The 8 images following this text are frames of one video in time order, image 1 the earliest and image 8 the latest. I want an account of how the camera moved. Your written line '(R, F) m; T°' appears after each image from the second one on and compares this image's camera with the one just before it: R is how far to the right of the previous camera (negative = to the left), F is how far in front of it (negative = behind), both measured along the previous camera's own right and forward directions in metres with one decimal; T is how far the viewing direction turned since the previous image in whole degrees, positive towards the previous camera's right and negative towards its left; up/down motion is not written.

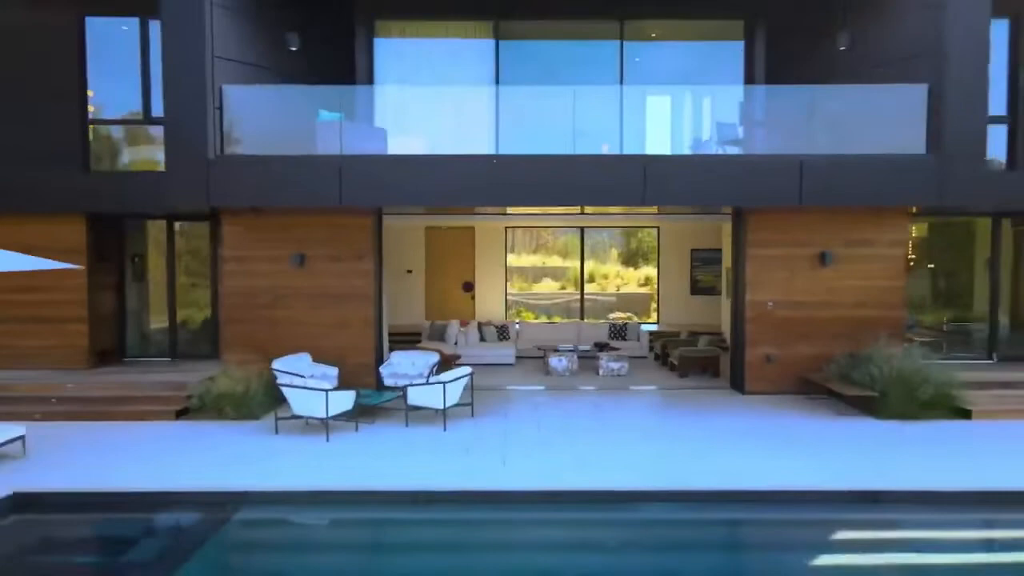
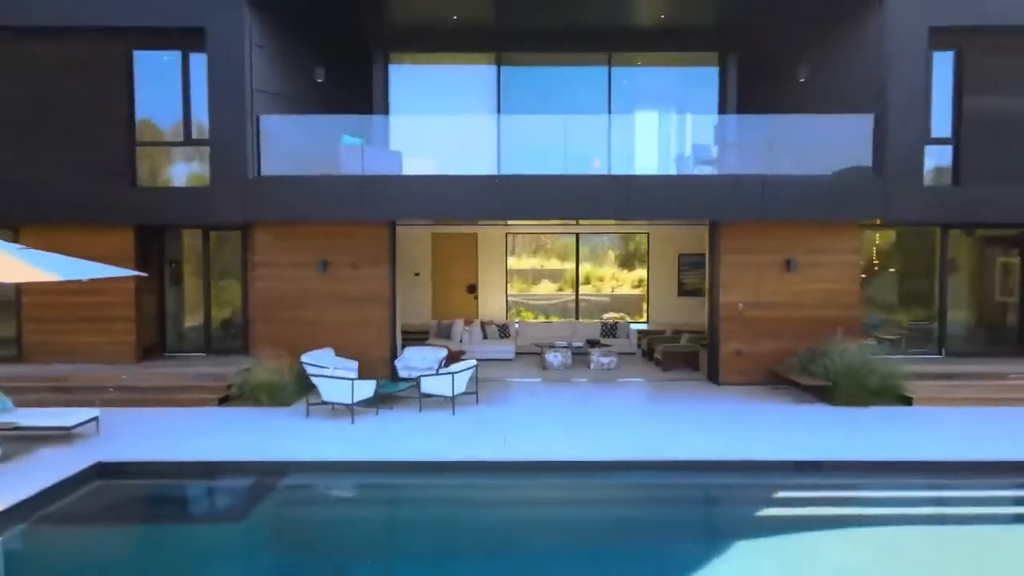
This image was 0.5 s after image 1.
(0.0, -1.2) m; 0°
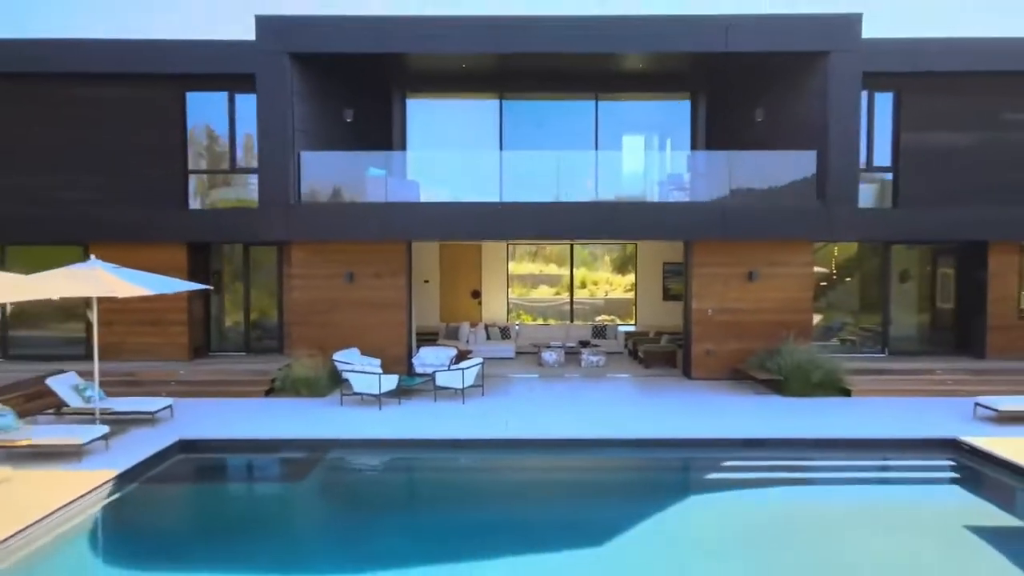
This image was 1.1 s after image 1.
(0.0, -1.7) m; 0°
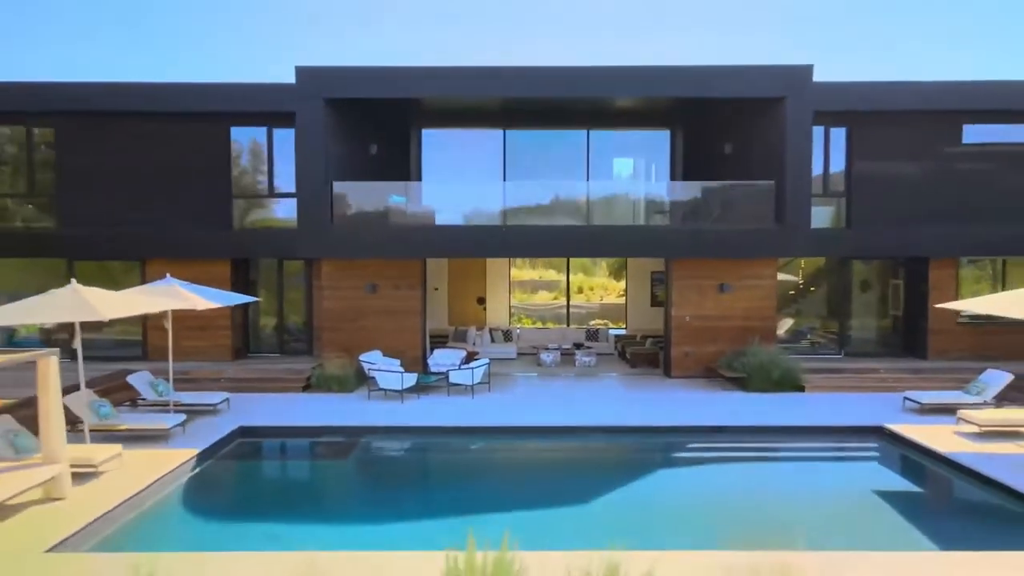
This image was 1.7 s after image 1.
(0.0, -1.8) m; 0°
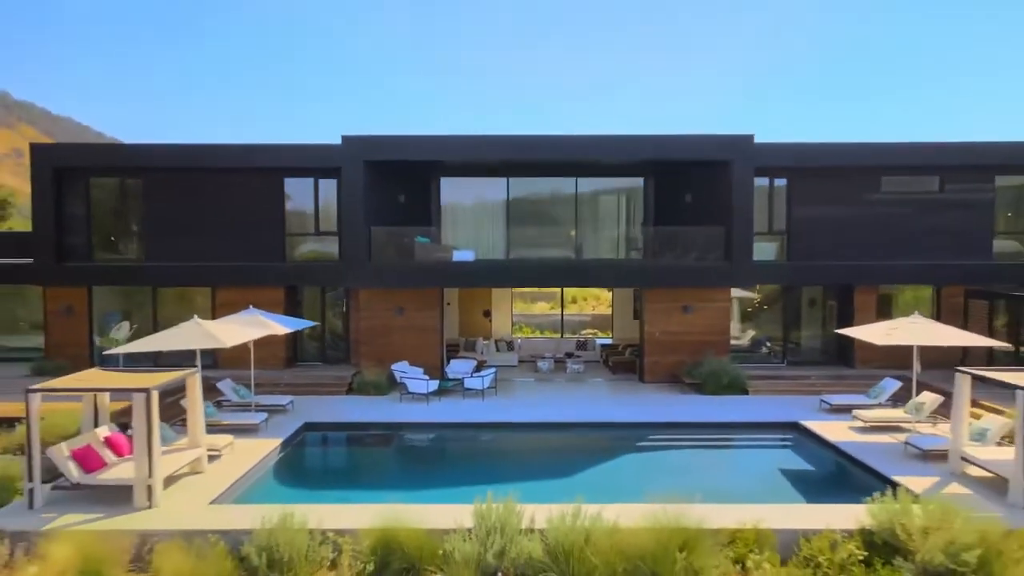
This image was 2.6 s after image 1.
(0.0, -3.1) m; 0°
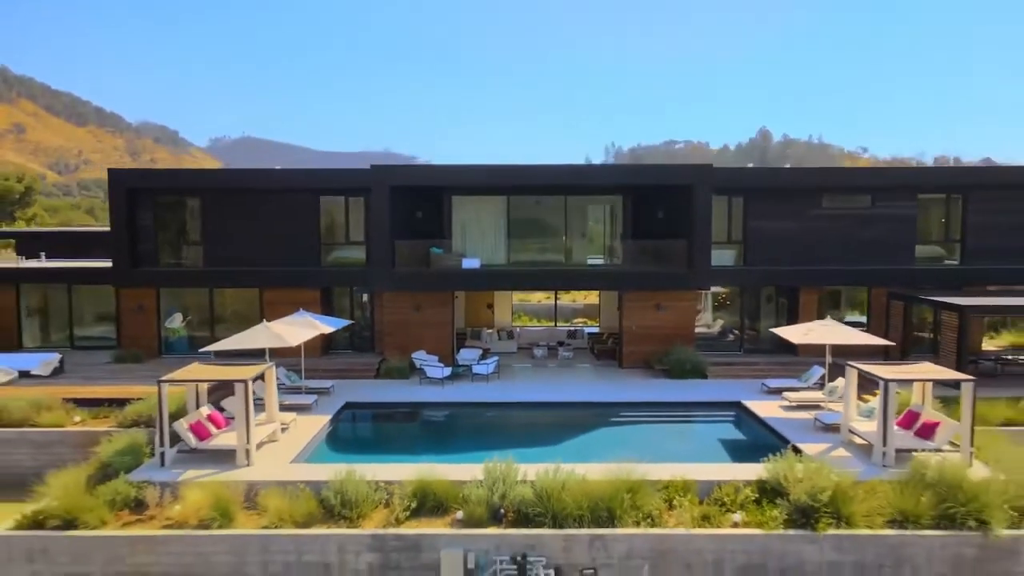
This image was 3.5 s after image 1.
(0.0, -3.2) m; 0°
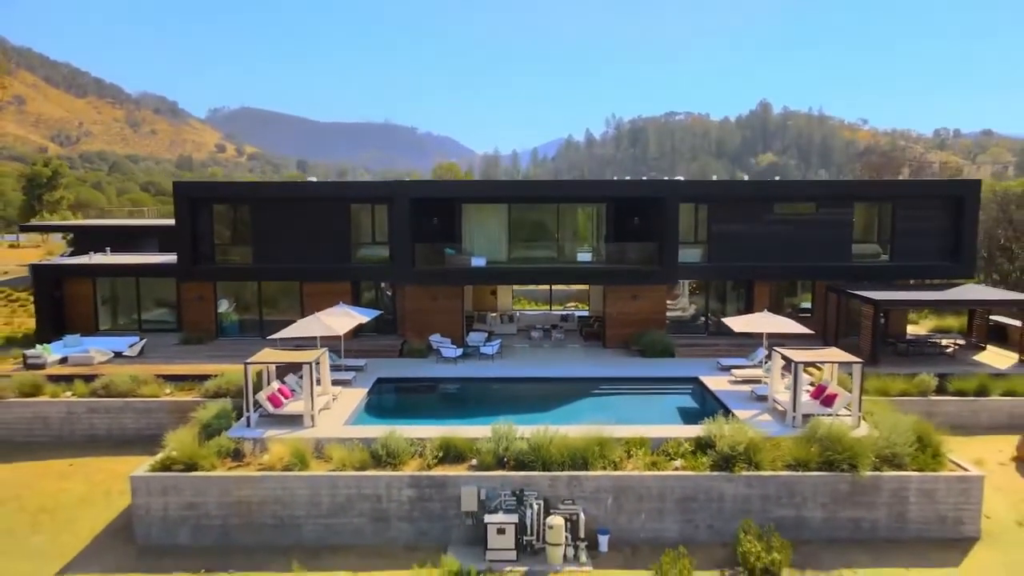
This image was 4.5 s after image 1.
(0.0, -3.8) m; 0°
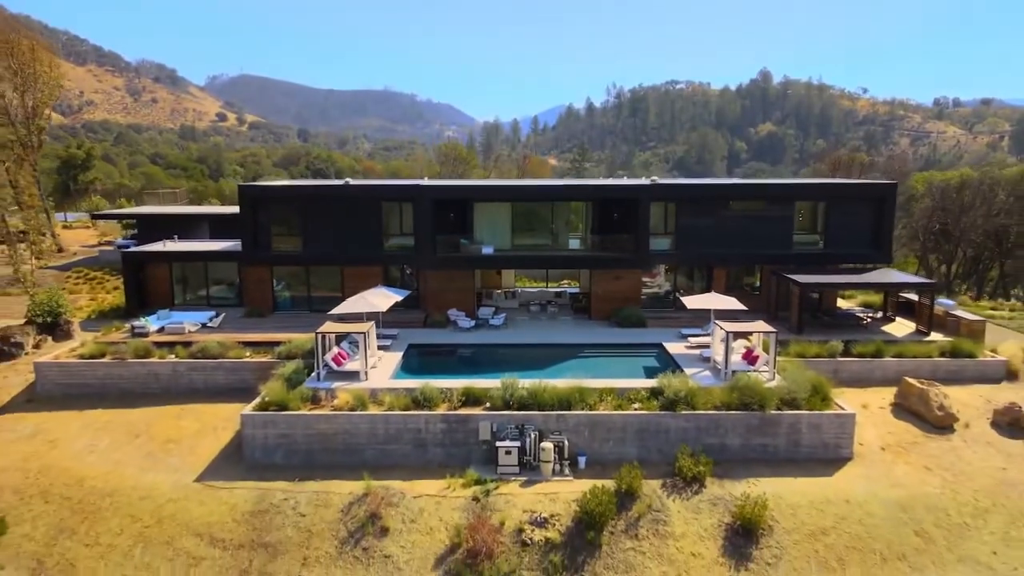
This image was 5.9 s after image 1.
(-0.1, -5.3) m; 0°
